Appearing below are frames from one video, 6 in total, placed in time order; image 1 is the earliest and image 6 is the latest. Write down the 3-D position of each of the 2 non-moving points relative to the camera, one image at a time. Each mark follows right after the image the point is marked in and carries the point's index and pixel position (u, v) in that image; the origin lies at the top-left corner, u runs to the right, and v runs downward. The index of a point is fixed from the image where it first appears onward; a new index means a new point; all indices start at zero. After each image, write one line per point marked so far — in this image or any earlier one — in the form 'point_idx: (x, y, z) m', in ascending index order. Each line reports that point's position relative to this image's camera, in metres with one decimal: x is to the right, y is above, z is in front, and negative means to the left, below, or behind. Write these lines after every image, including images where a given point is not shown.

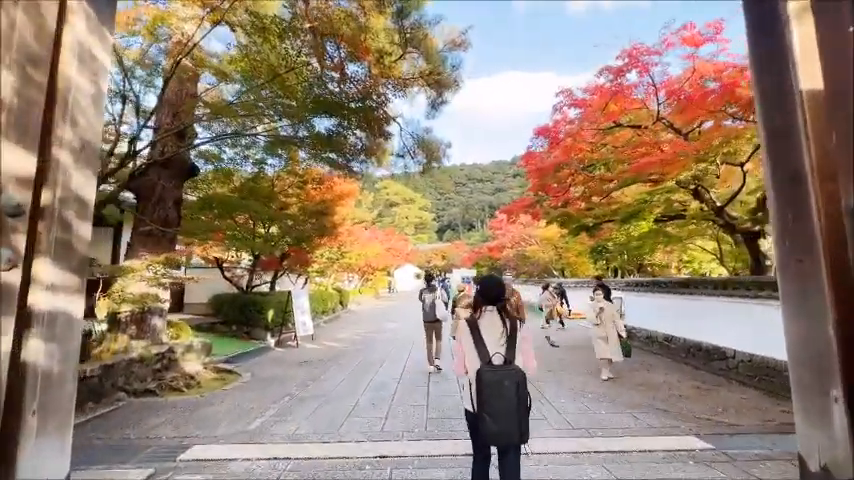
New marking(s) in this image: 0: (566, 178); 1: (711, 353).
0: (+3.2, +1.4, +8.7) m
1: (+6.0, -2.4, +8.3) m
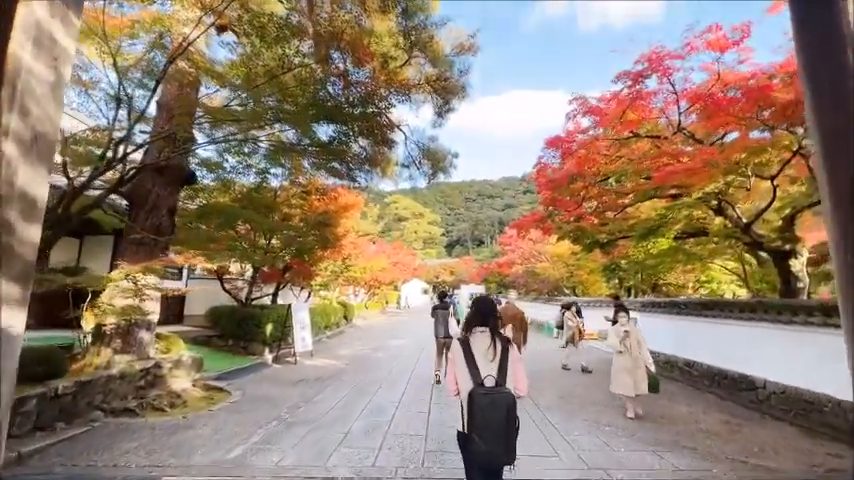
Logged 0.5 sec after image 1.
0: (+3.3, +1.0, +8.2) m
1: (+6.0, -2.8, +7.6) m
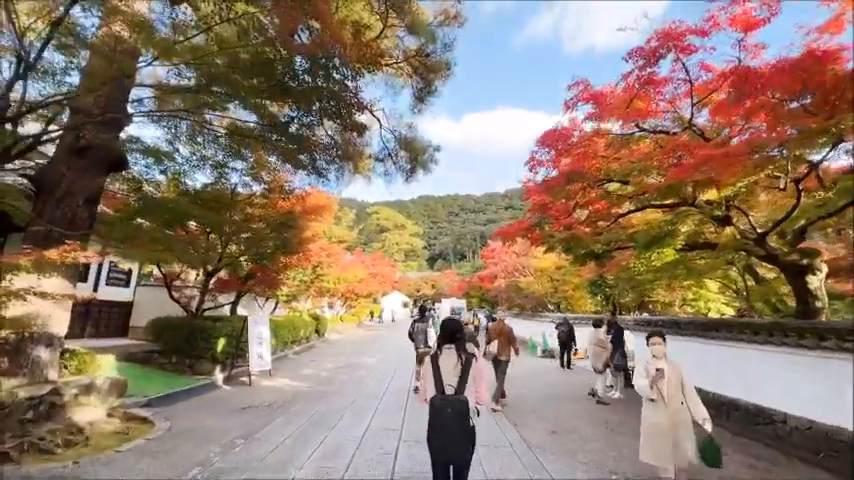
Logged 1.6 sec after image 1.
0: (+2.9, +0.8, +7.4) m
1: (+5.5, -3.0, +6.7) m
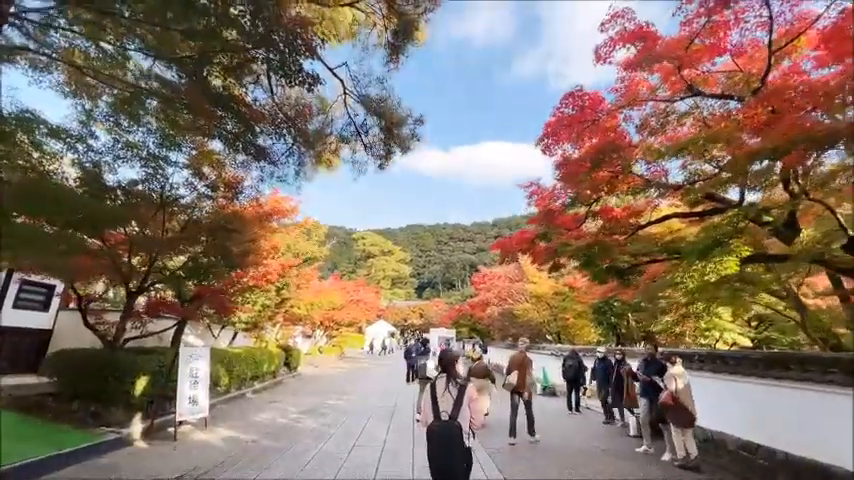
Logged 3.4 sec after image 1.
0: (+2.6, +0.7, +5.7) m
1: (+5.3, -3.1, +4.8) m
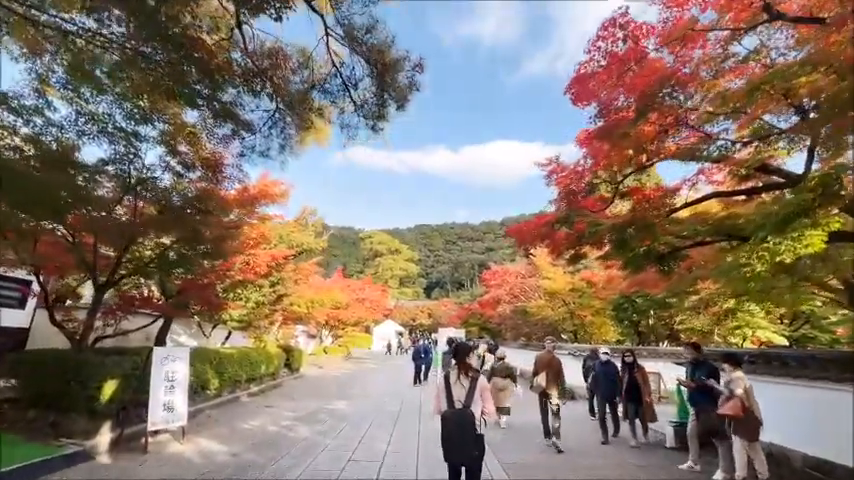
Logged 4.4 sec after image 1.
0: (+2.6, +1.0, +4.6) m
1: (+5.3, -2.7, +3.7) m
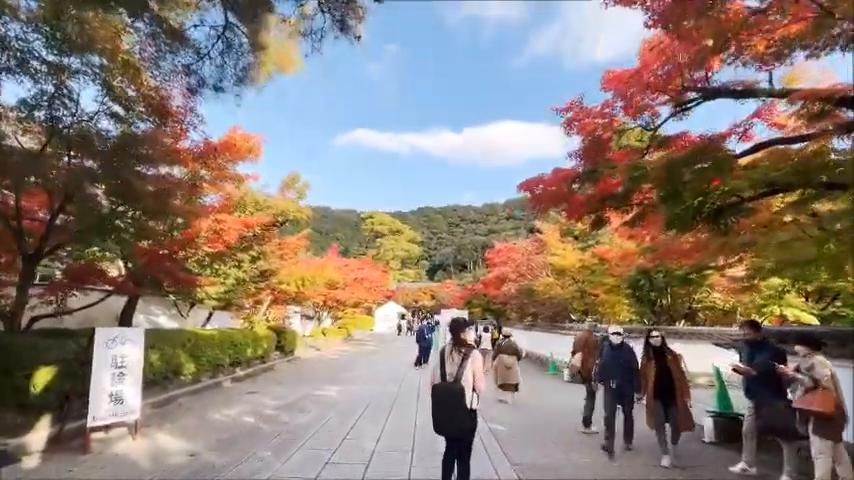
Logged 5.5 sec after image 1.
0: (+2.5, +1.6, +3.4) m
1: (+5.2, -2.2, +2.6) m
